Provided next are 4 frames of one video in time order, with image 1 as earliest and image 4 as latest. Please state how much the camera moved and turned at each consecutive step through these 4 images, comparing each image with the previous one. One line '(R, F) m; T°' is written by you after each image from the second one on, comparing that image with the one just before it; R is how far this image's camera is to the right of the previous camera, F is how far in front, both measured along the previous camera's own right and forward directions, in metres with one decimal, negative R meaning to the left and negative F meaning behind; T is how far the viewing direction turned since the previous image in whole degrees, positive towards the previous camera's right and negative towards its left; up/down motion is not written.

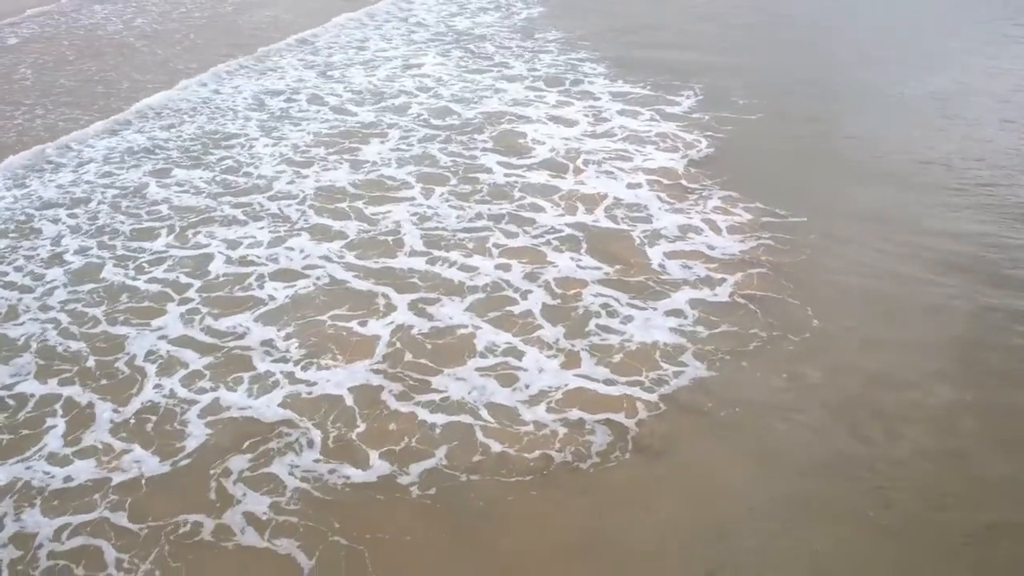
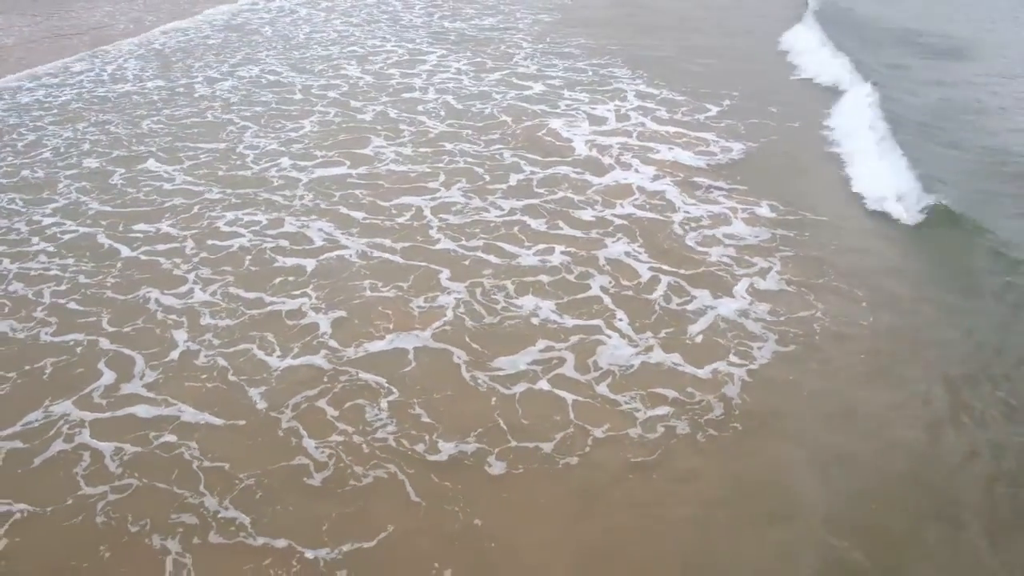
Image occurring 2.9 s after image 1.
(-0.8, 0.0) m; +3°
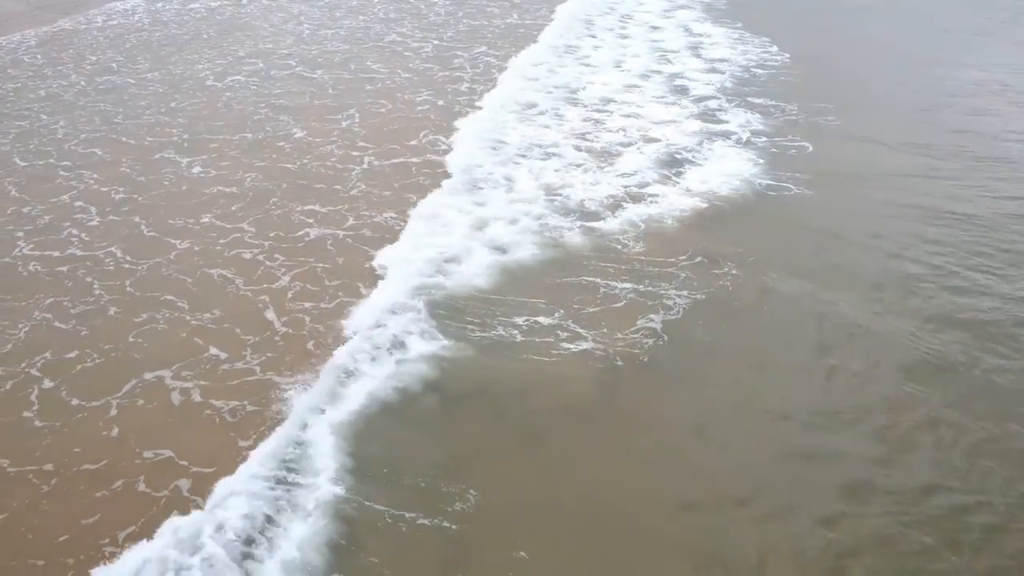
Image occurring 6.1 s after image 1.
(-1.2, -0.4) m; +1°
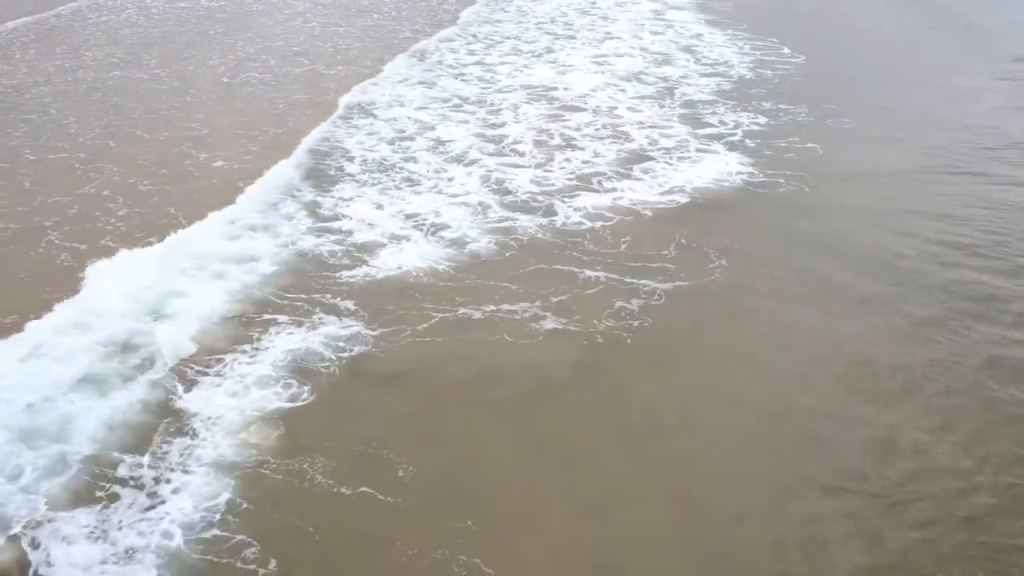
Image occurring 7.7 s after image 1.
(-0.2, -0.4) m; 0°
